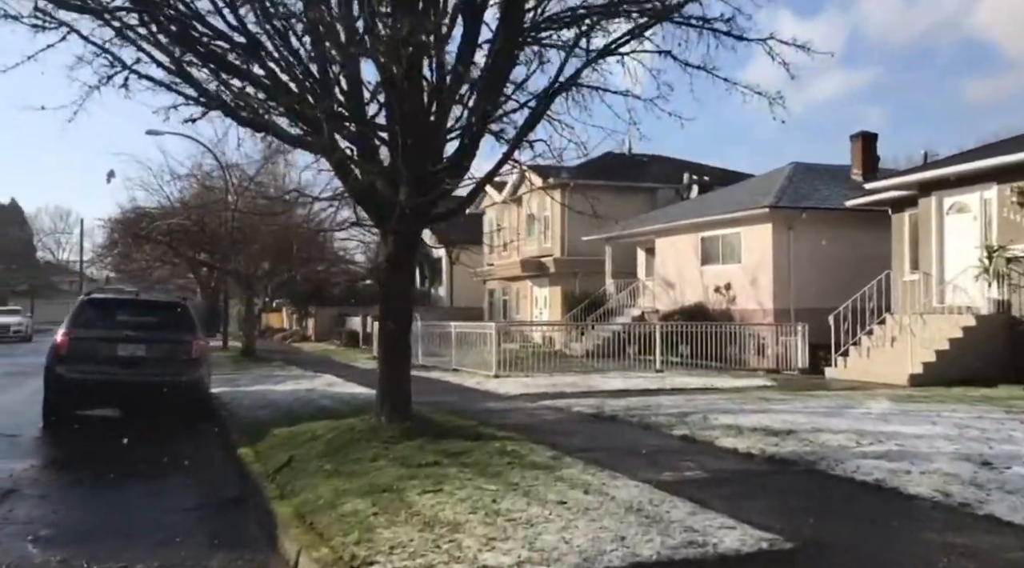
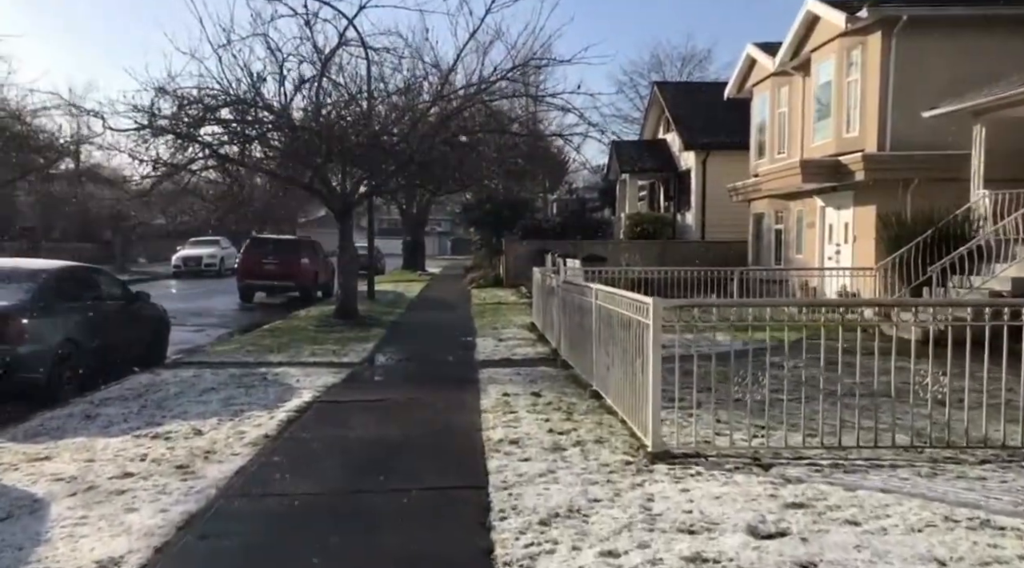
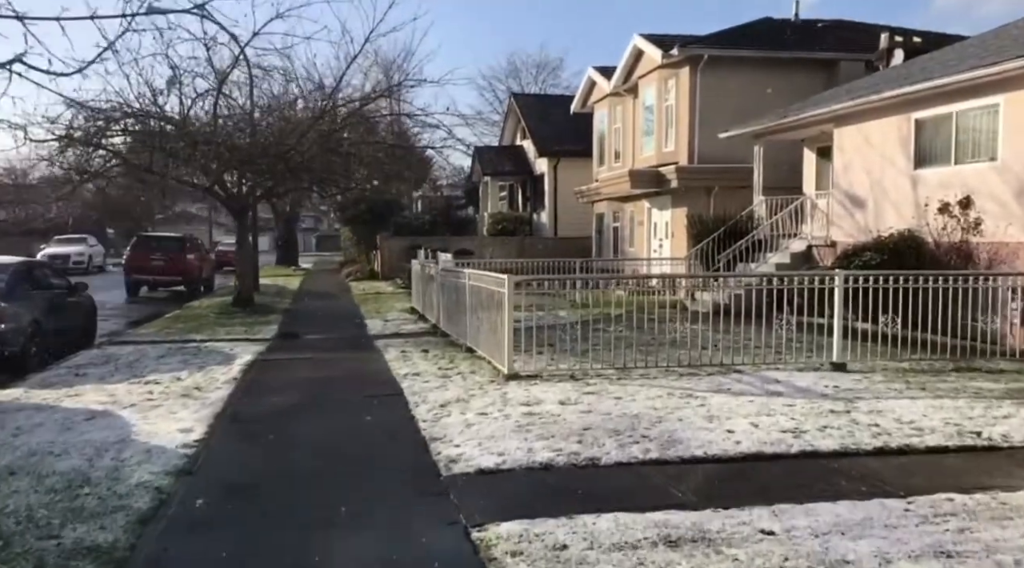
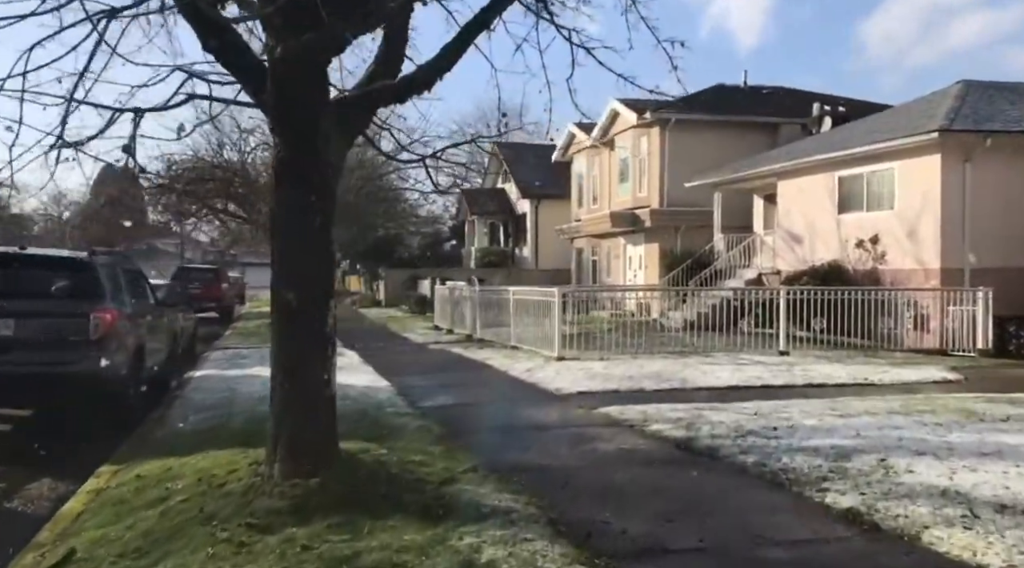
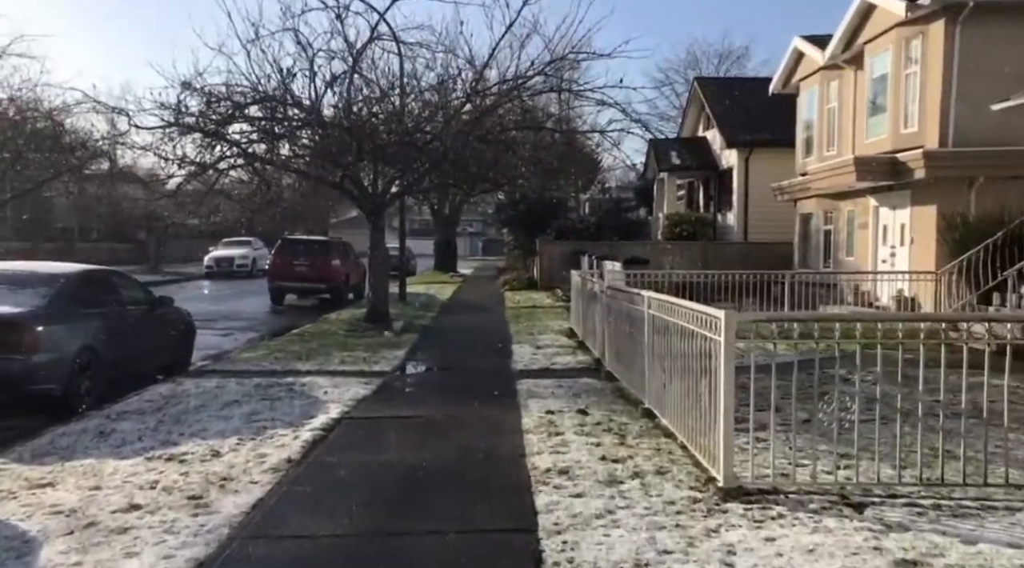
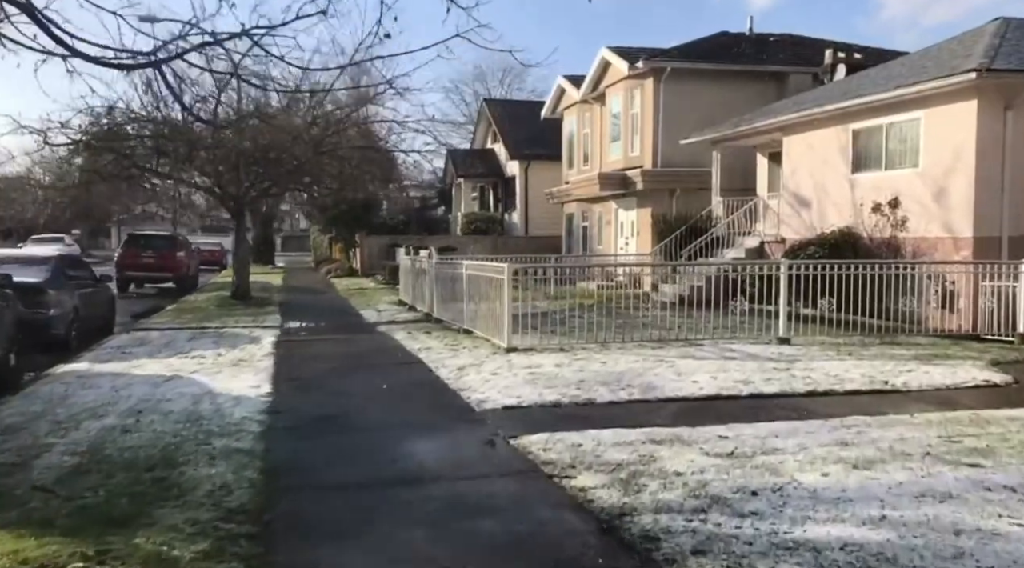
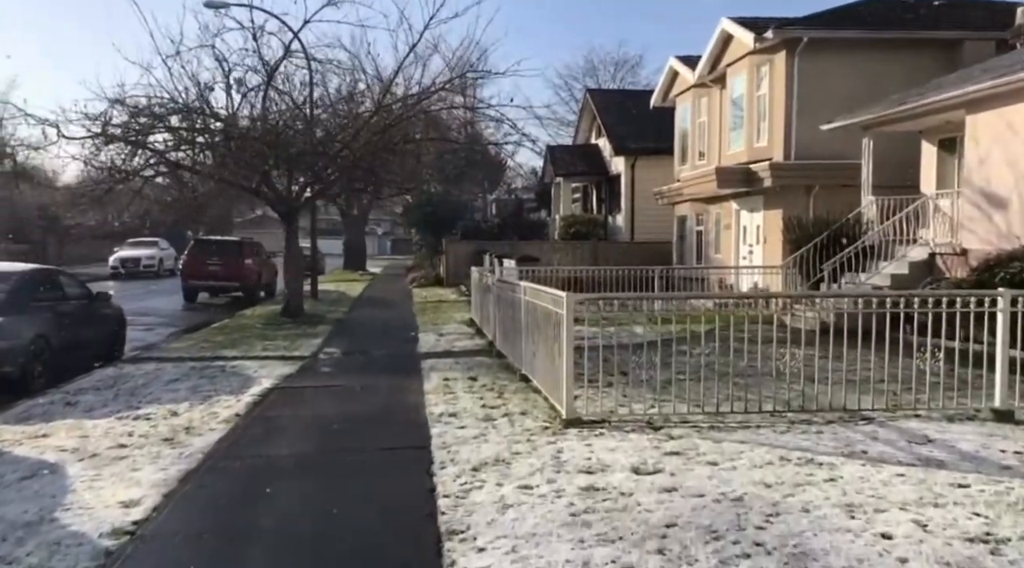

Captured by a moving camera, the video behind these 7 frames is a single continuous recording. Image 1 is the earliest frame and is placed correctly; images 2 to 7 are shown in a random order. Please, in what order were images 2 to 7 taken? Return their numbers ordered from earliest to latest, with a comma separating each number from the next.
4, 6, 3, 7, 2, 5
